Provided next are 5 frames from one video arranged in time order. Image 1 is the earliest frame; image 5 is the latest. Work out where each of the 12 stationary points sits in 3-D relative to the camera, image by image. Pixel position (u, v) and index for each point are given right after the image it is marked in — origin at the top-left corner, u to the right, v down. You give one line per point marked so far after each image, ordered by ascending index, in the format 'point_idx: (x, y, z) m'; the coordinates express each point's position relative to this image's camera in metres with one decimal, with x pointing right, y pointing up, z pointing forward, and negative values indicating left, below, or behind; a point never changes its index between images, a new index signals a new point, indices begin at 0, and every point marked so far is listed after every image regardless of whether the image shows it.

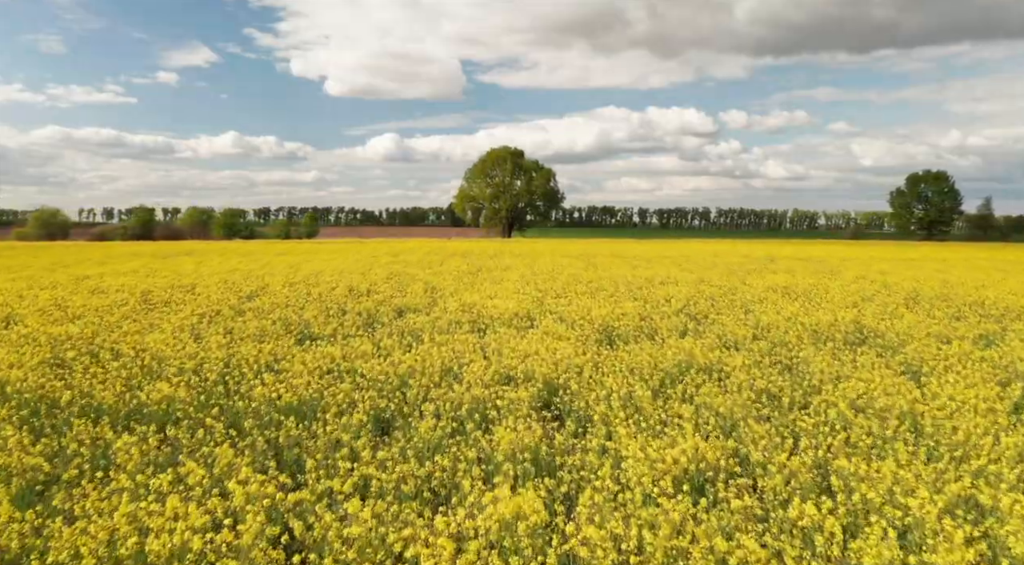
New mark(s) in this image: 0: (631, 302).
0: (+2.4, -0.4, +13.2) m
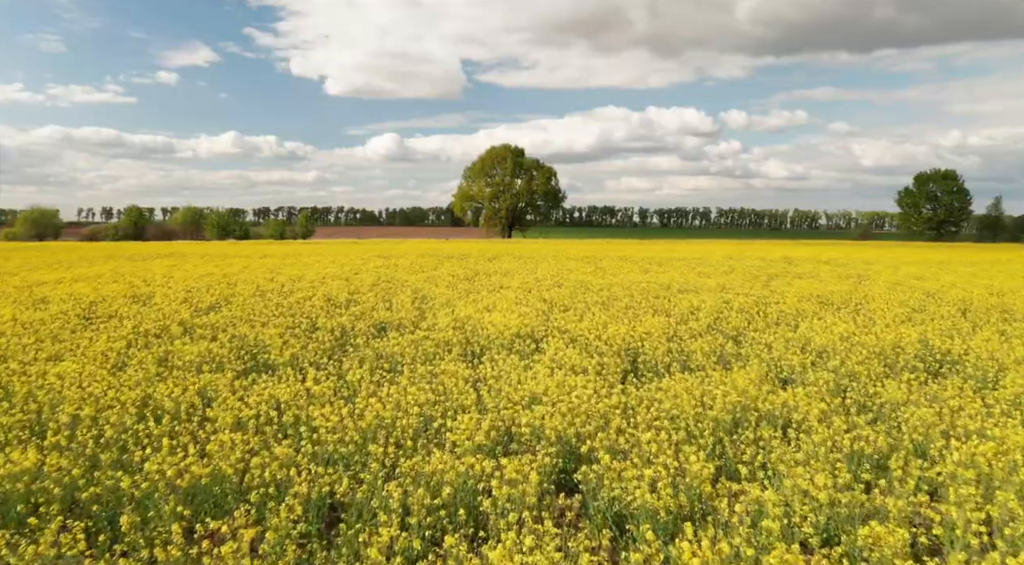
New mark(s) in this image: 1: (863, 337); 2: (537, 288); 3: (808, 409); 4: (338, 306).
0: (+2.5, -0.6, +11.3) m
1: (+5.5, -0.8, +10.1) m
2: (+0.6, -0.1, +15.2) m
3: (+2.9, -1.2, +6.2) m
4: (-3.4, -0.5, +12.6) m
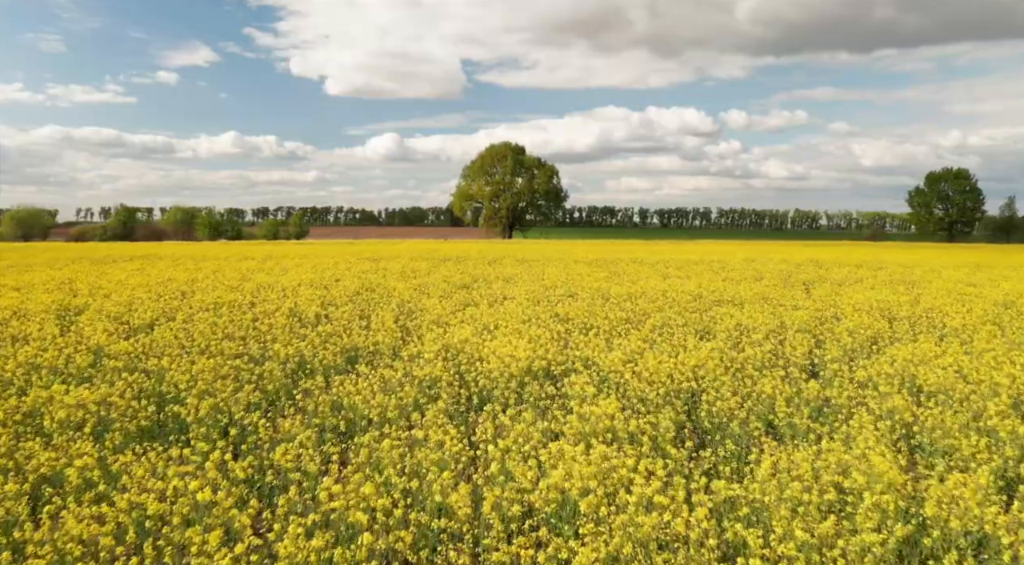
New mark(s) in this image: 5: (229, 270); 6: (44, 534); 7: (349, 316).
0: (+2.6, -0.8, +8.9) m
1: (+5.6, -1.0, +7.7) m
2: (+0.7, -0.3, +12.8) m
3: (+3.0, -1.4, +3.8) m
4: (-3.3, -0.7, +10.2) m
5: (-8.6, +0.4, +19.7) m
6: (-2.6, -1.4, +3.5) m
7: (-2.7, -0.6, +10.9) m
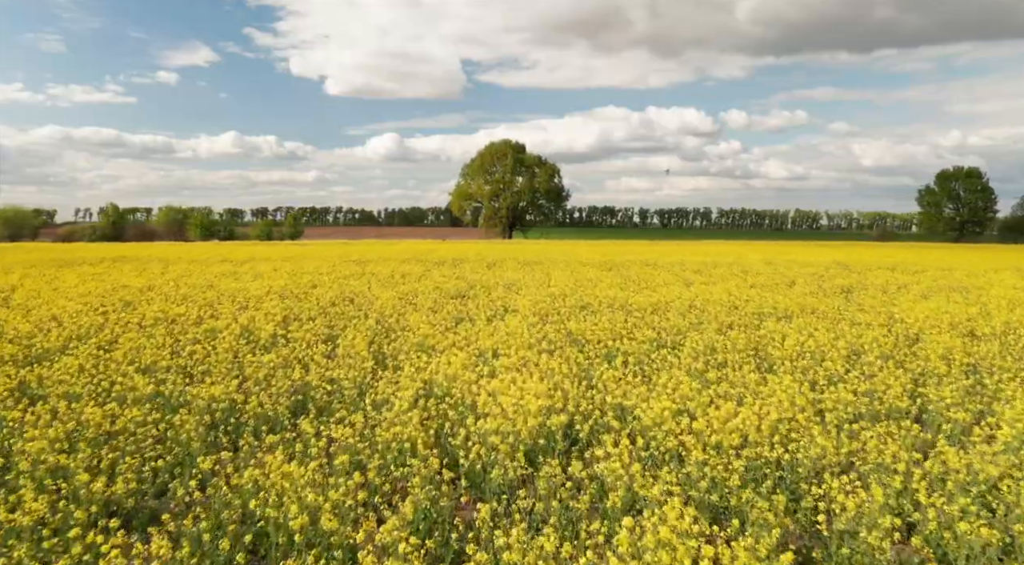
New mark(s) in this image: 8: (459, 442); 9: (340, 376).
0: (+2.6, -1.0, +6.8) m
1: (+5.6, -1.2, +5.5) m
2: (+0.7, -0.5, +10.7) m
3: (+3.0, -1.6, +1.7) m
4: (-3.2, -0.8, +8.1) m
5: (-8.6, +0.2, +17.6) m
6: (-2.5, -1.6, +1.4) m
7: (-2.7, -0.7, +8.7) m
8: (-0.4, -1.2, +4.8) m
9: (-1.8, -1.0, +6.6) m
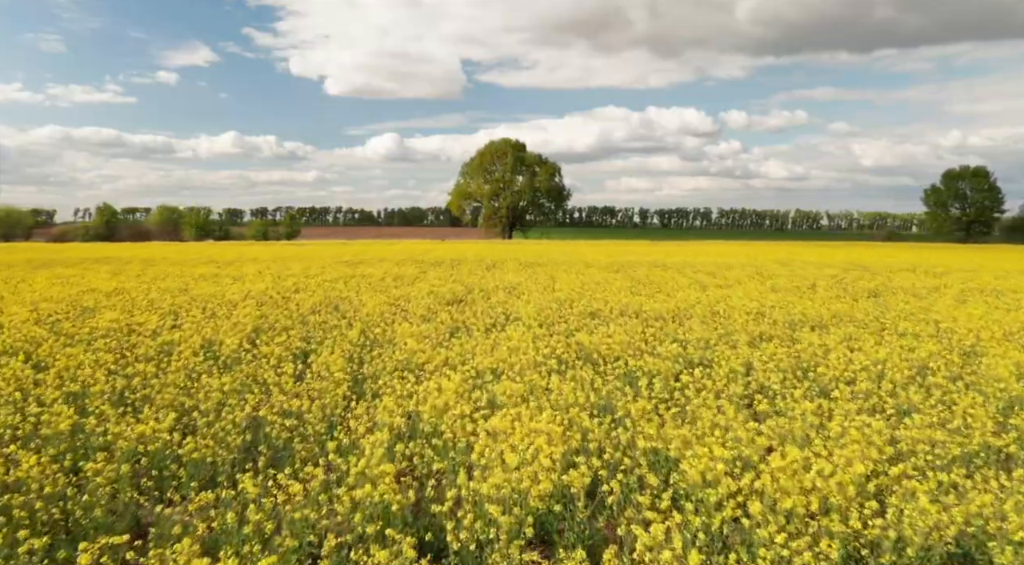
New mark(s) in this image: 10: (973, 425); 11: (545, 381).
0: (+2.6, -1.0, +5.5) m
1: (+5.6, -1.3, +4.3) m
2: (+0.7, -0.6, +9.4) m
3: (+3.0, -1.6, +0.5) m
4: (-3.2, -0.9, +6.9) m
5: (-8.5, +0.1, +16.3) m
6: (-2.5, -1.6, +0.1) m
7: (-2.7, -0.8, +7.5) m
8: (-0.4, -1.2, +3.6) m
9: (-1.7, -1.0, +5.3) m
10: (+3.9, -1.2, +5.3) m
11: (+0.3, -0.9, +5.9) m
